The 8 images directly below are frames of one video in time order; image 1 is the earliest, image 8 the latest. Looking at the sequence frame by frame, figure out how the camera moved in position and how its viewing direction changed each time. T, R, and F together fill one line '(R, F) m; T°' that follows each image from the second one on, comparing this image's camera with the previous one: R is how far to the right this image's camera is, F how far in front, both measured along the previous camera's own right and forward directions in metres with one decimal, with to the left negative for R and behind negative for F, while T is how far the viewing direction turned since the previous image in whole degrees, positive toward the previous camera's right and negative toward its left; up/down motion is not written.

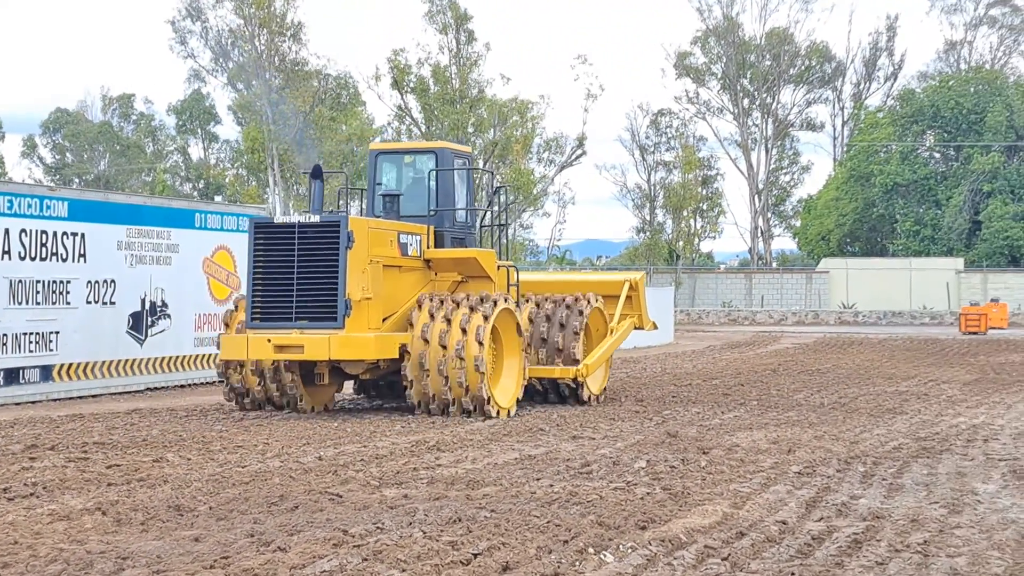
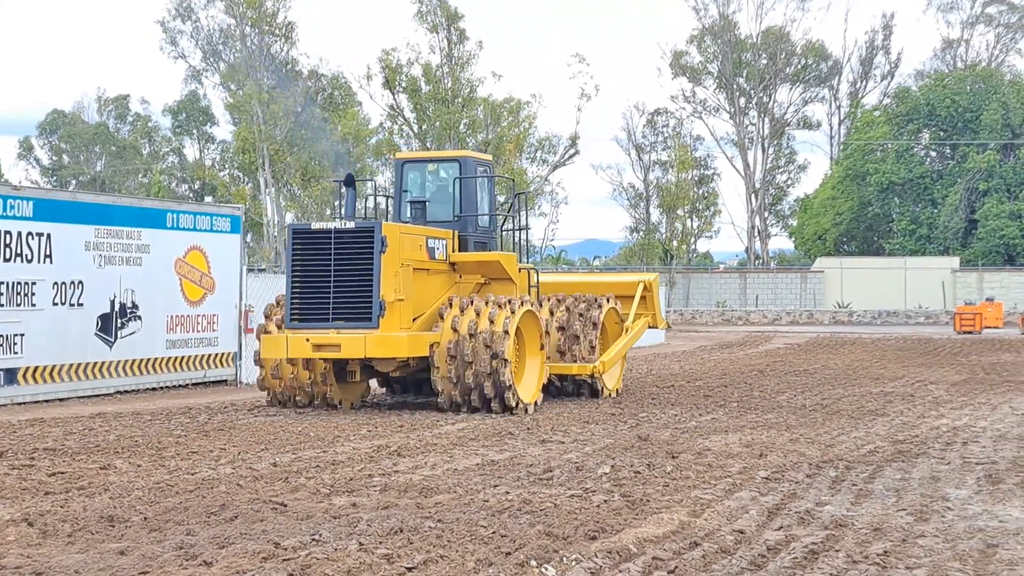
(+0.3, +0.3) m; 0°
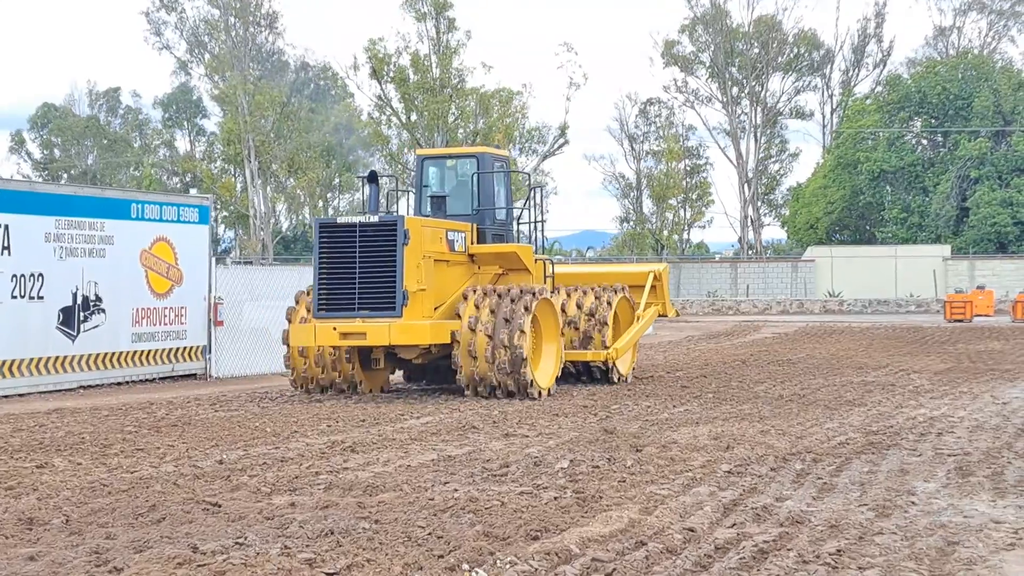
(+0.3, +0.3) m; 0°
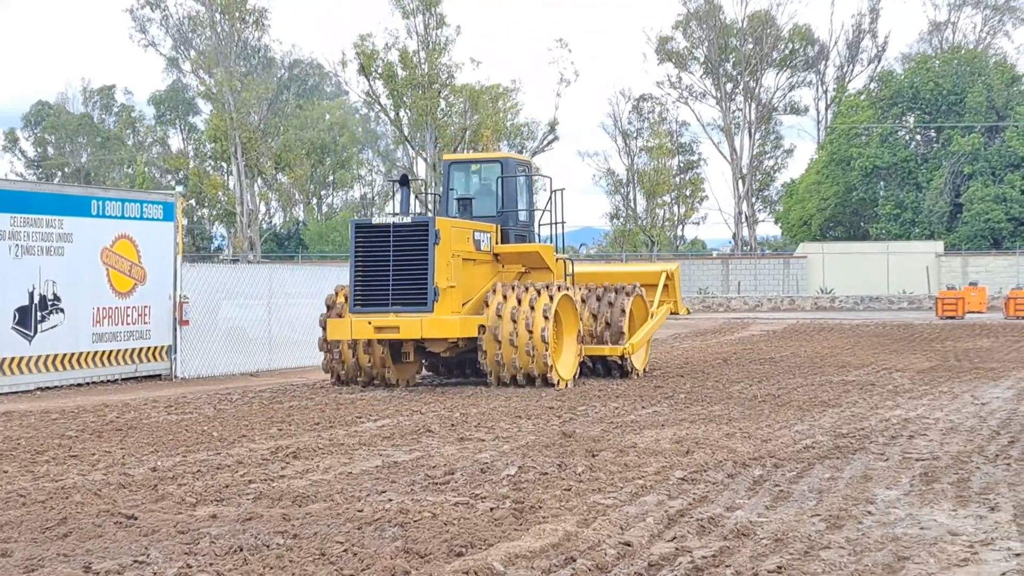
(+0.4, +0.4) m; 0°
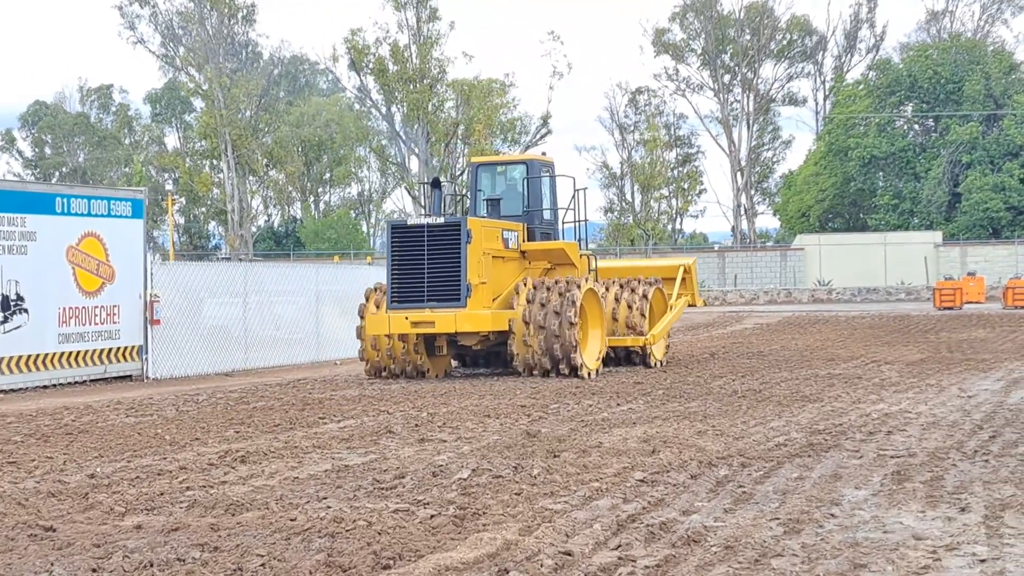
(+0.4, +0.4) m; 0°
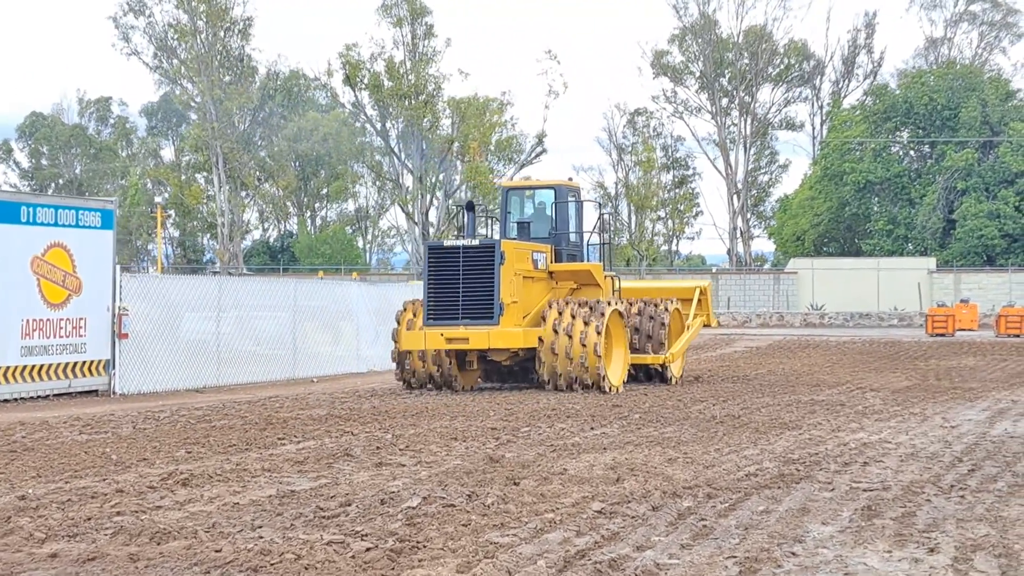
(+0.3, +0.4) m; 0°
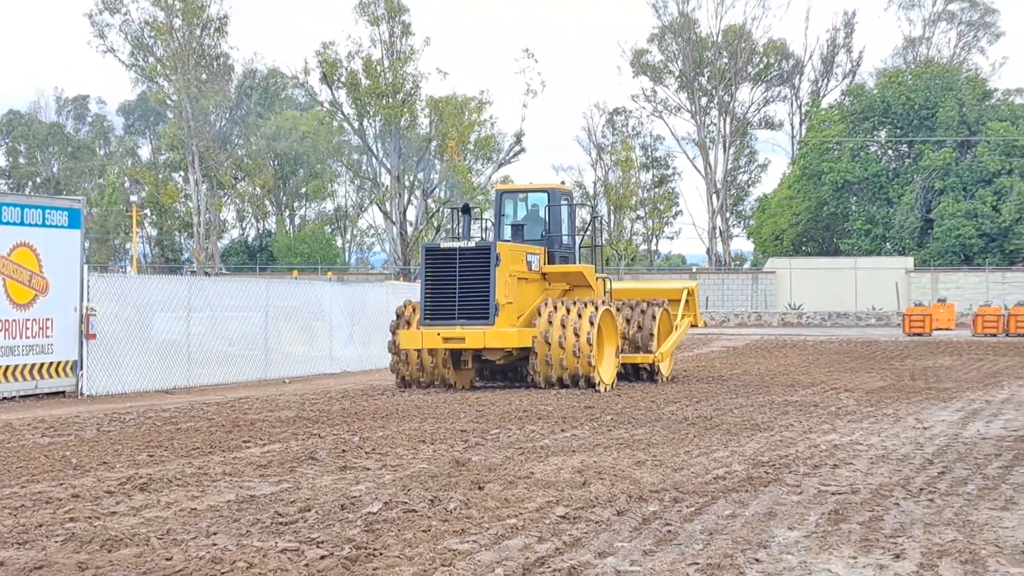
(+0.1, +0.1) m; +1°
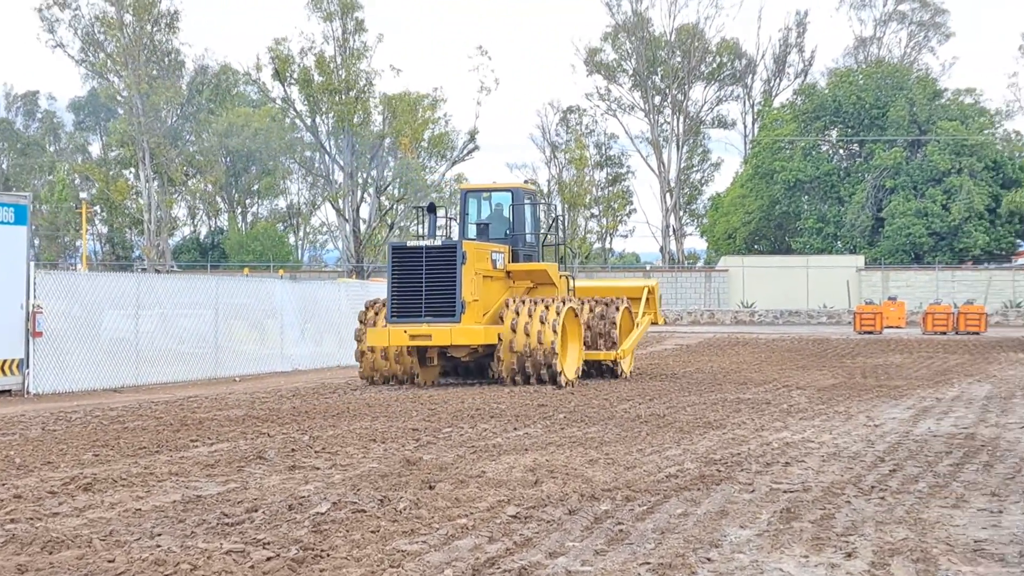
(0.0, +0.1) m; +2°
